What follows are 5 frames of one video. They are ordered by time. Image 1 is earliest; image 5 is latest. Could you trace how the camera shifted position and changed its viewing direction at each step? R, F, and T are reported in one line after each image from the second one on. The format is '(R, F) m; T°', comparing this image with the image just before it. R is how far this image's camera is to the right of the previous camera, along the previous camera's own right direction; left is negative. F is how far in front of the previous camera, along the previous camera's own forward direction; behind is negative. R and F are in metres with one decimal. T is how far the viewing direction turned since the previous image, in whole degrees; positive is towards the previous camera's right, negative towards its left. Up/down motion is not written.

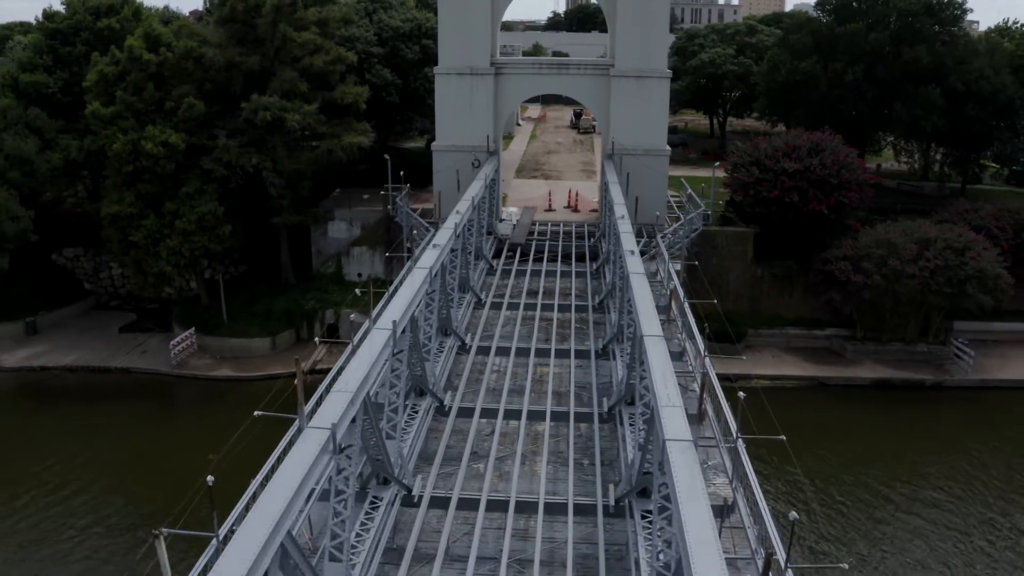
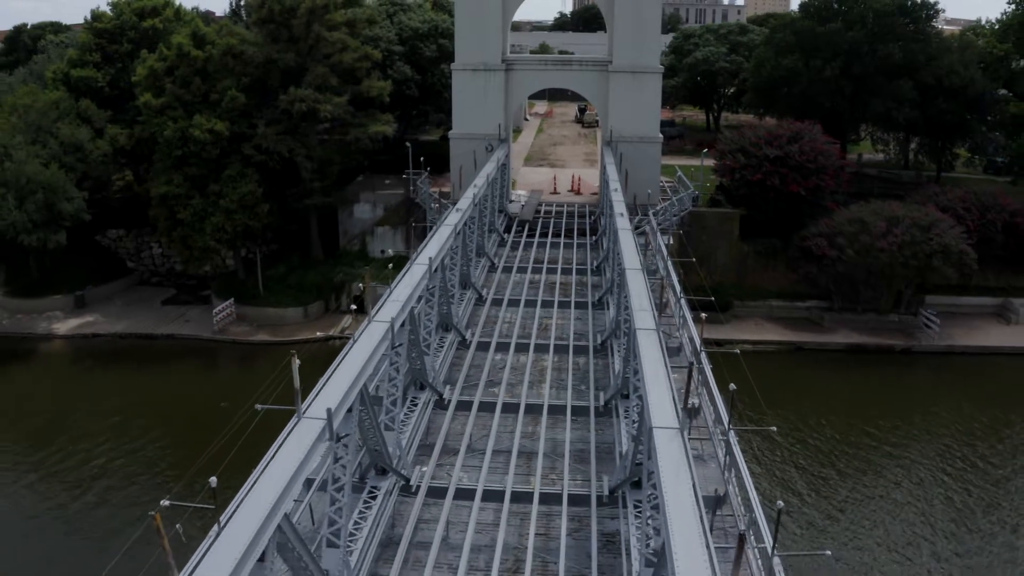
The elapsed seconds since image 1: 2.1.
(0.0, -2.1) m; 0°
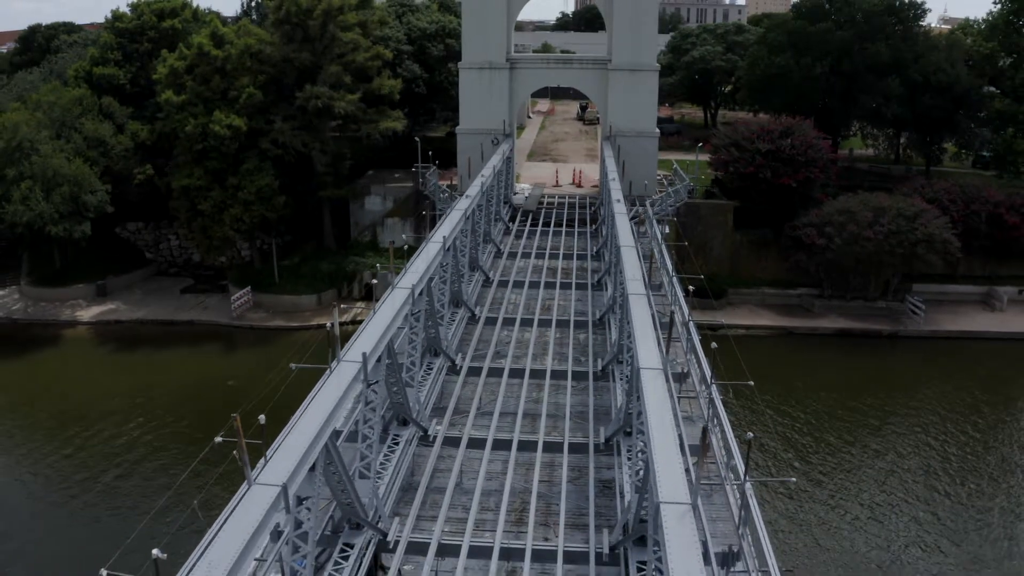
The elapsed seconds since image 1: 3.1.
(-0.1, -1.1) m; 0°
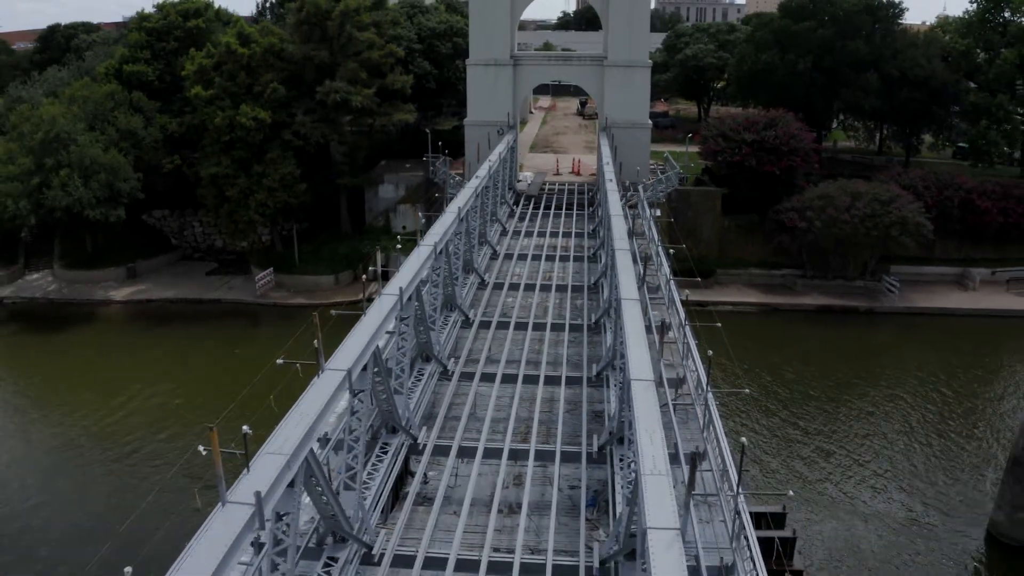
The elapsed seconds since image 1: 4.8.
(0.0, -1.8) m; 0°
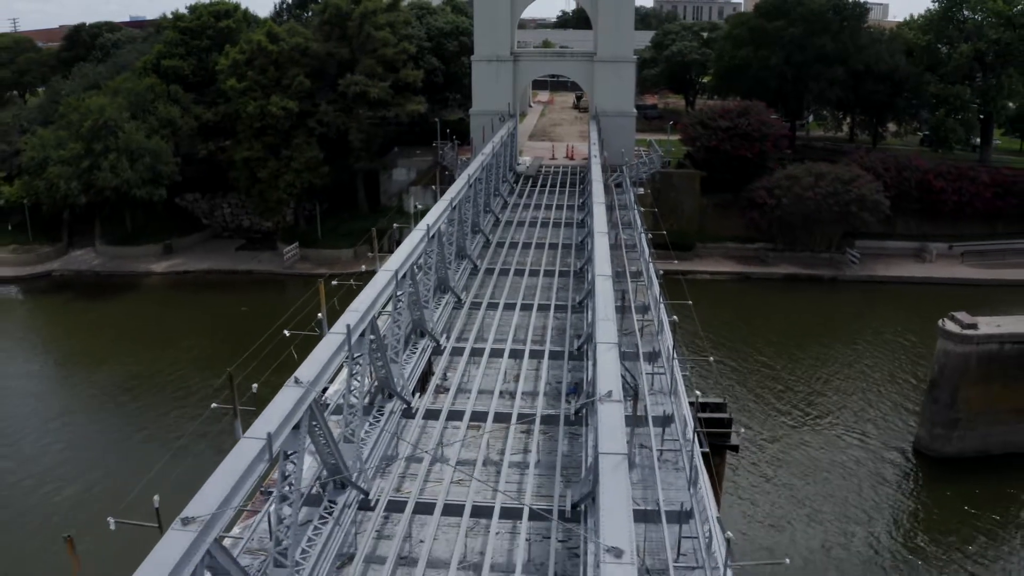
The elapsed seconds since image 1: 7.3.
(0.0, -2.9) m; 0°
